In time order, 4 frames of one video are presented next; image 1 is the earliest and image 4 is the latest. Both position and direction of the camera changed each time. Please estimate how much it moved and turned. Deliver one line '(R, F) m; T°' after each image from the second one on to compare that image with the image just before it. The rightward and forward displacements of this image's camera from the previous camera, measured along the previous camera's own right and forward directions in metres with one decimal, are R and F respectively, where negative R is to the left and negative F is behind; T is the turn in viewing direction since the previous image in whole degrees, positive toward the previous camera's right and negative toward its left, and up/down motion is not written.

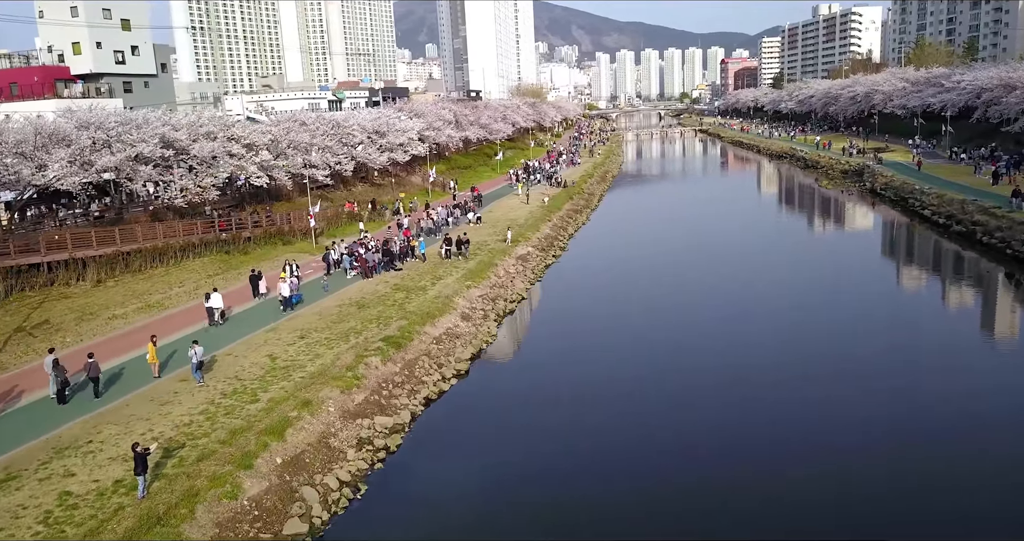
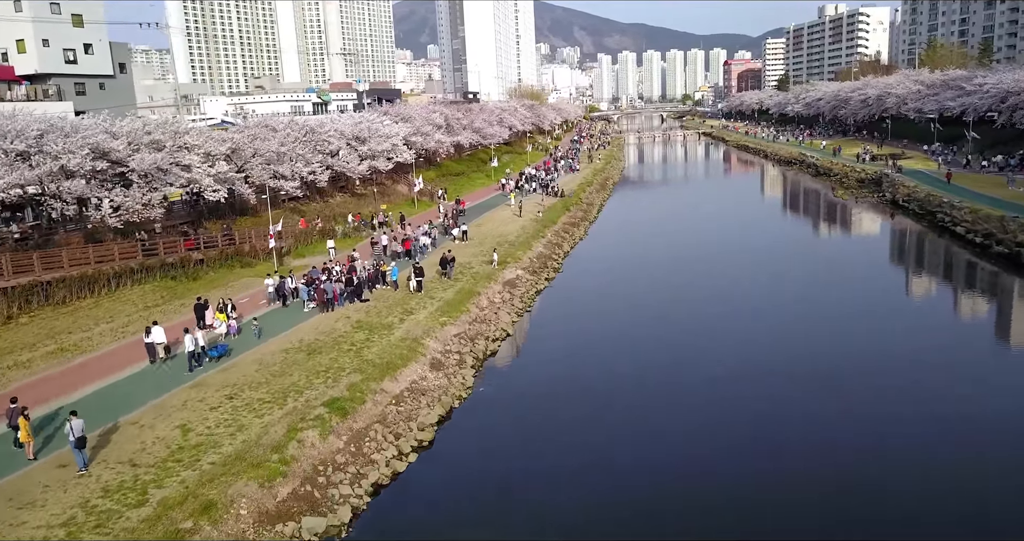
(+0.7, +4.2) m; 0°
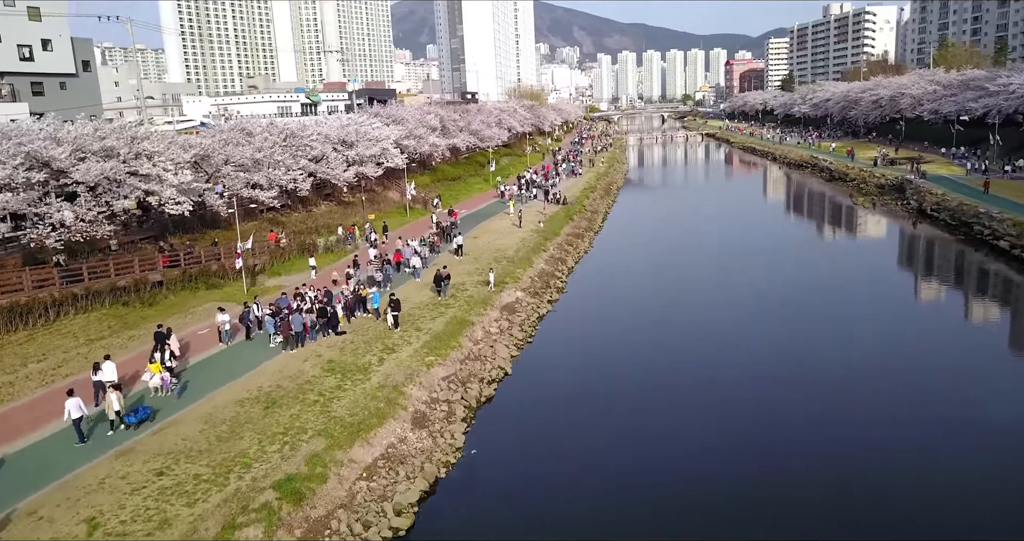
(0.0, +3.7) m; 0°
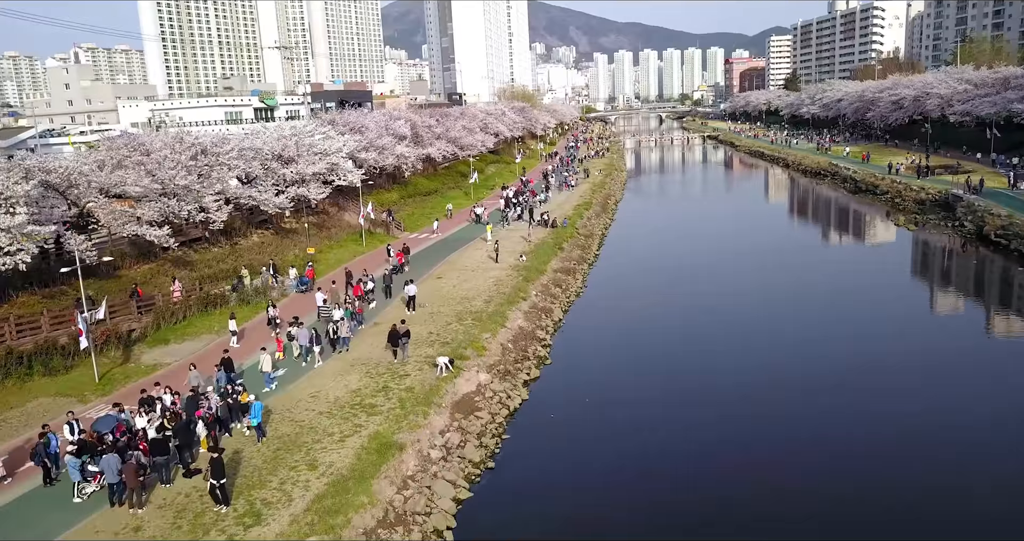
(+1.2, +8.6) m; 0°
